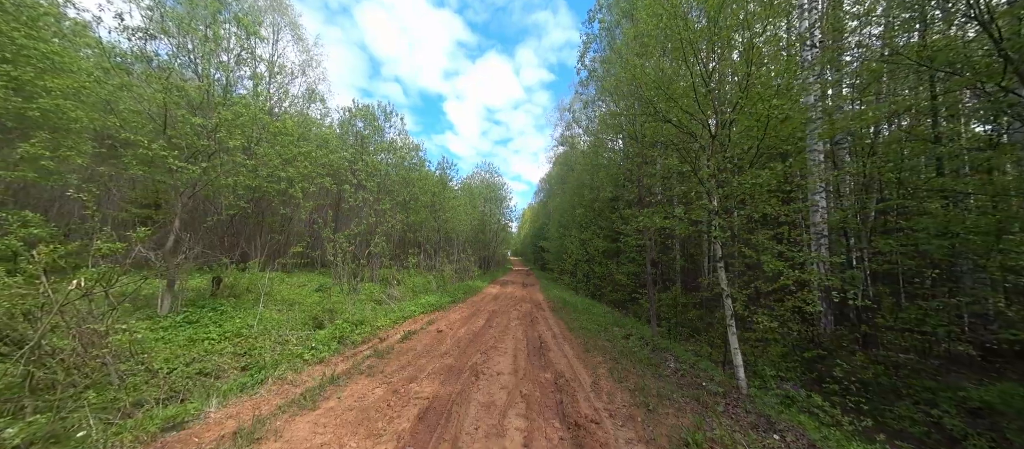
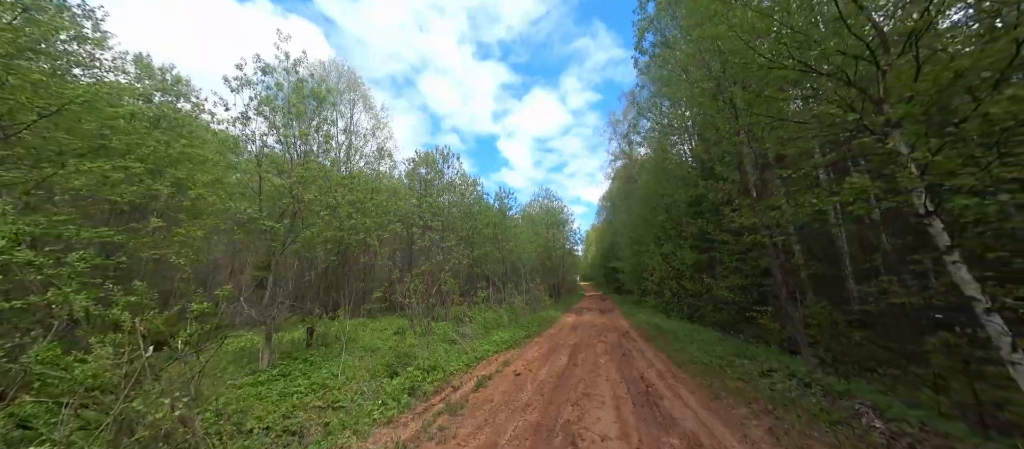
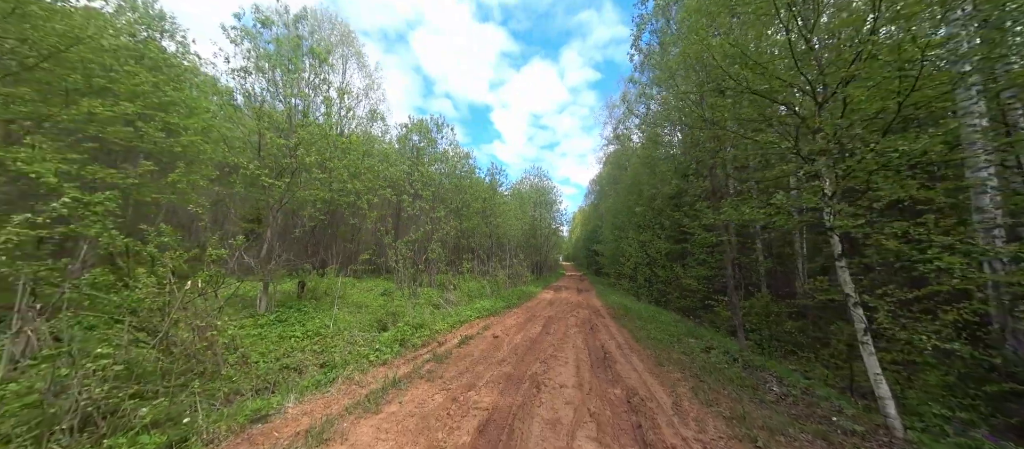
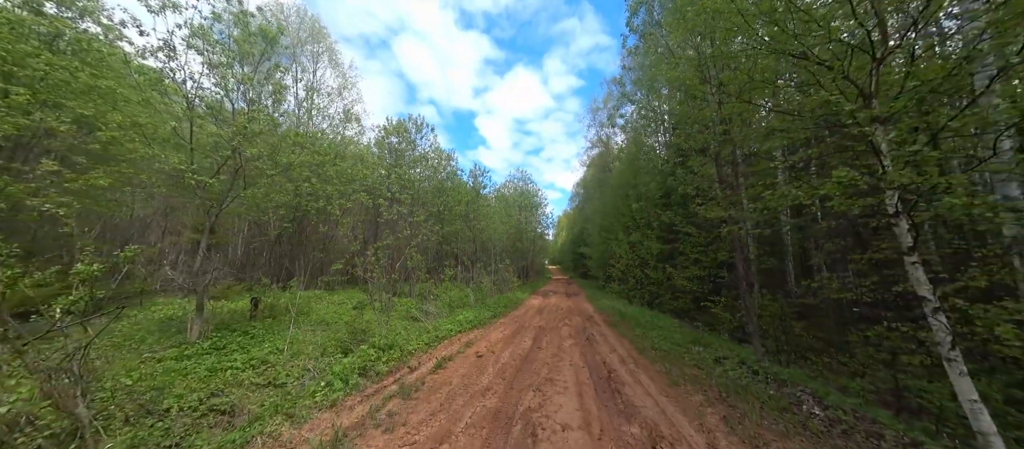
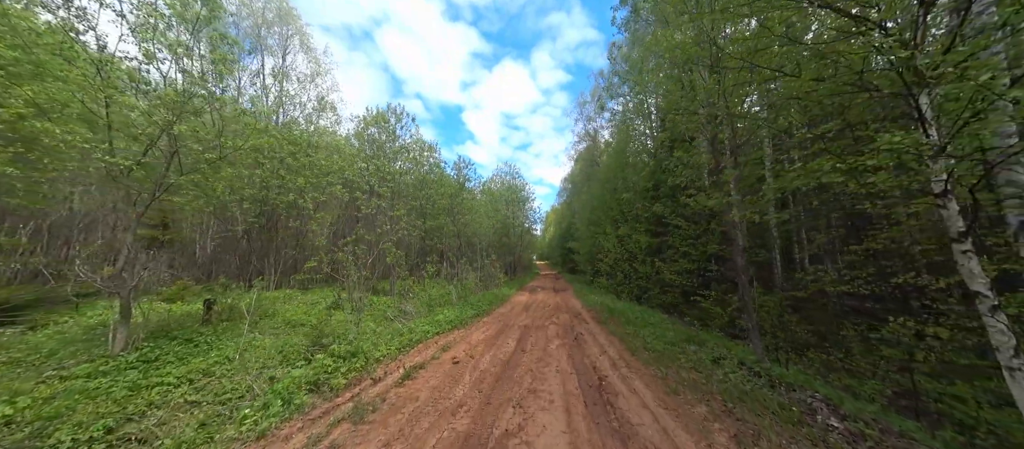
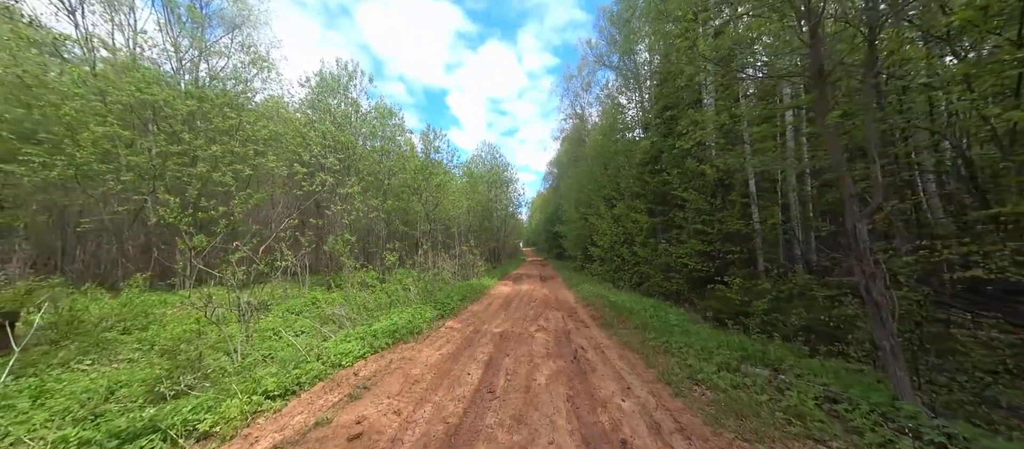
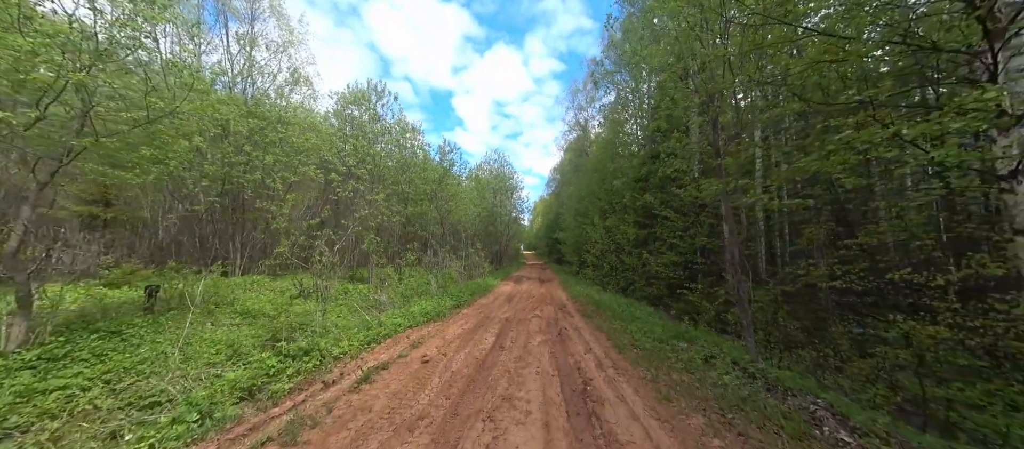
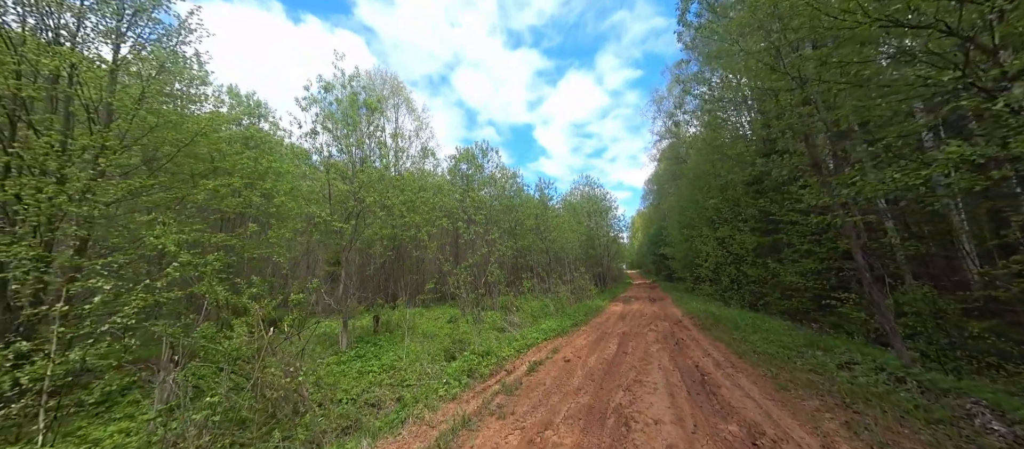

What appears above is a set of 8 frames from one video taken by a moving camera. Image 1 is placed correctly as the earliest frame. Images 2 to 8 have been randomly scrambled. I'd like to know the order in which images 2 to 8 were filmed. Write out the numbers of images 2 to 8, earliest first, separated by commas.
3, 8, 2, 4, 5, 7, 6
